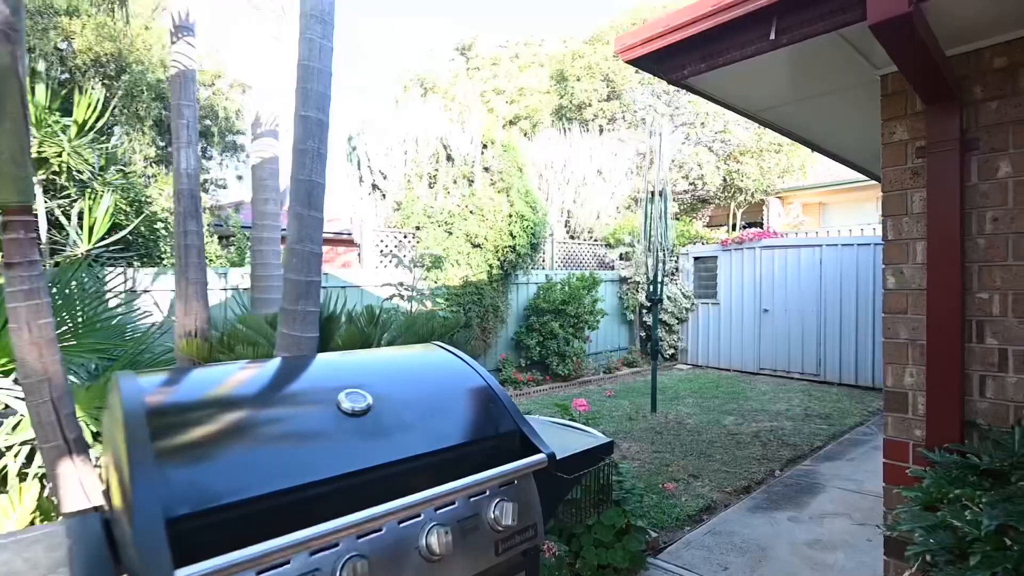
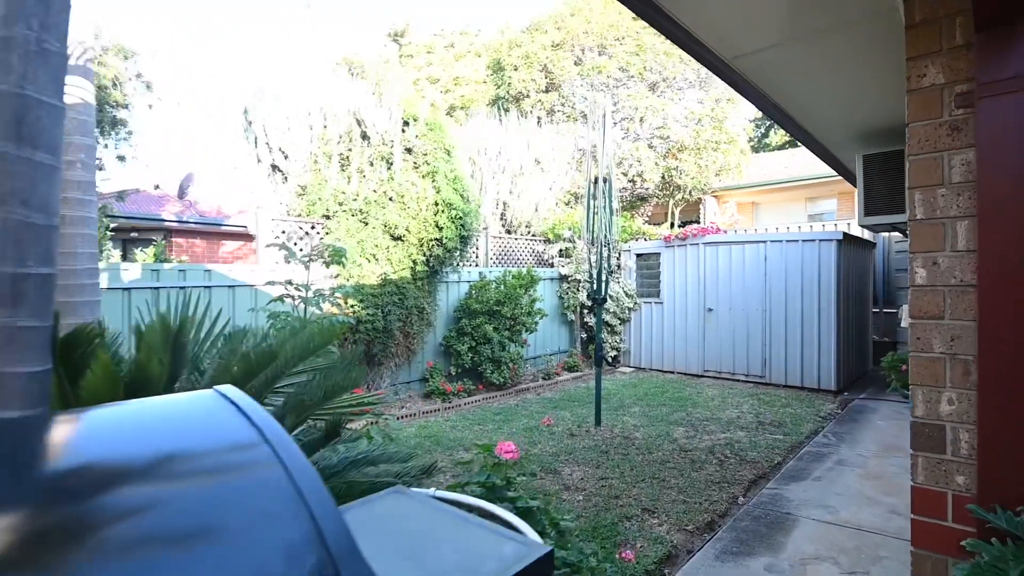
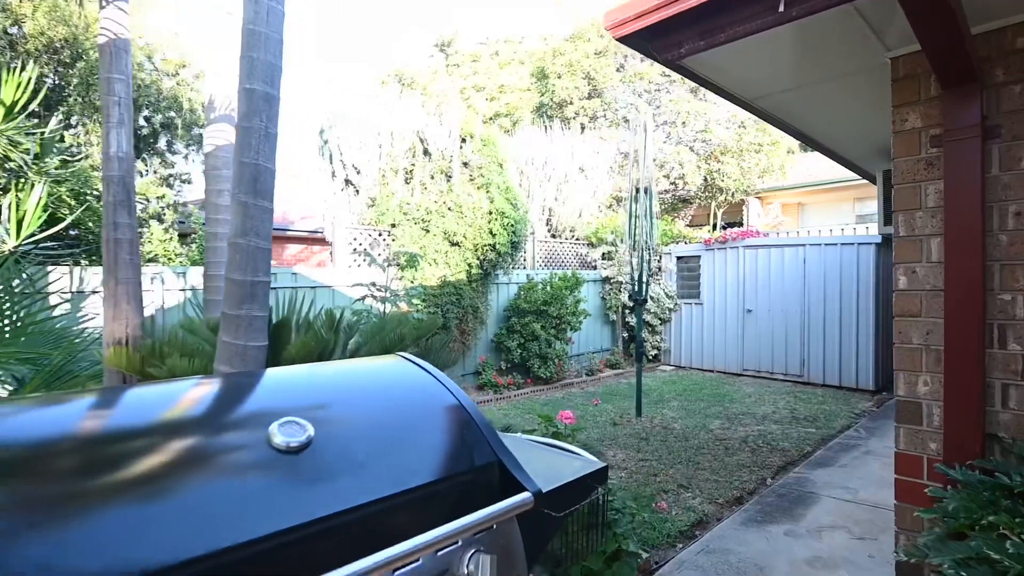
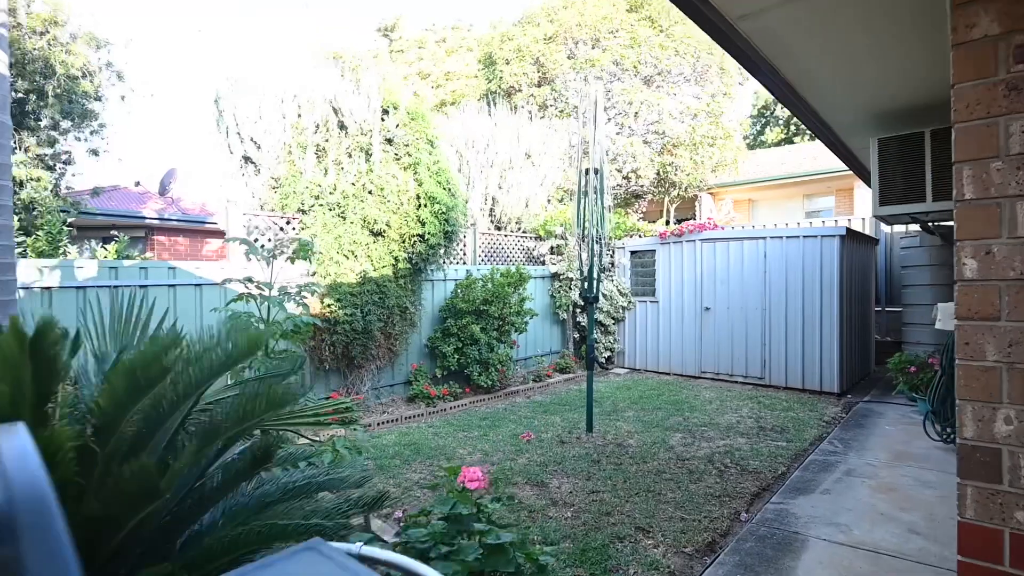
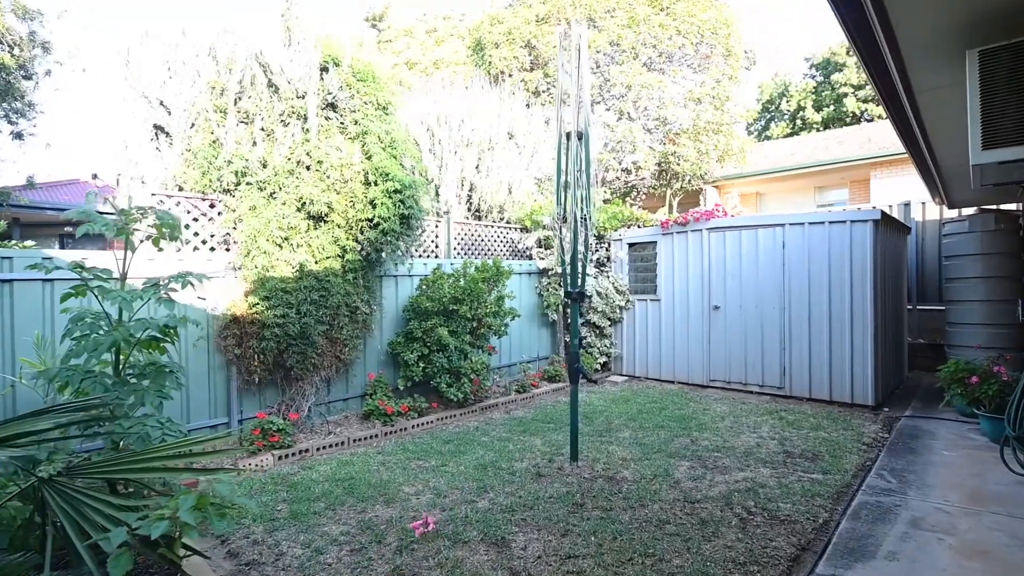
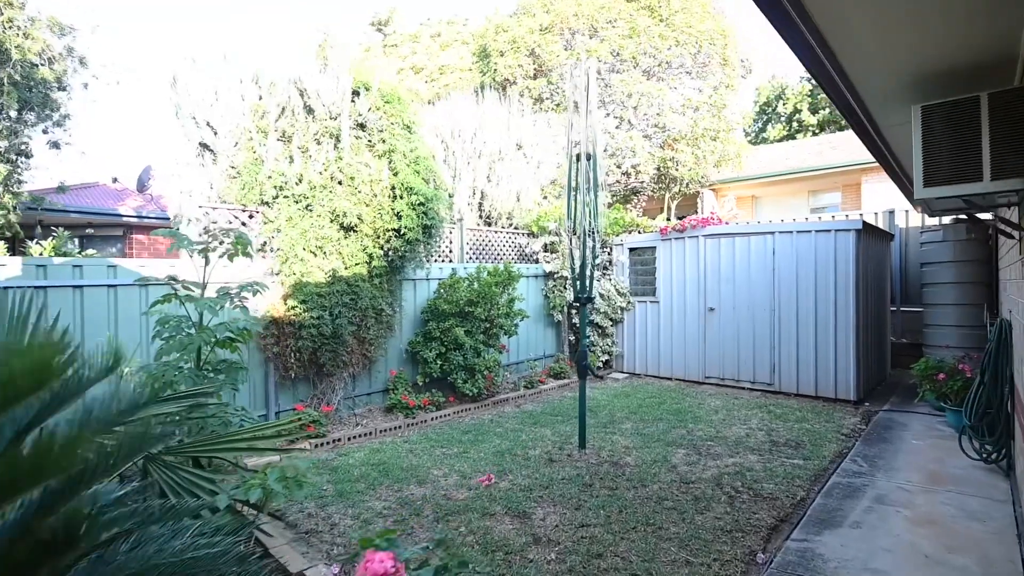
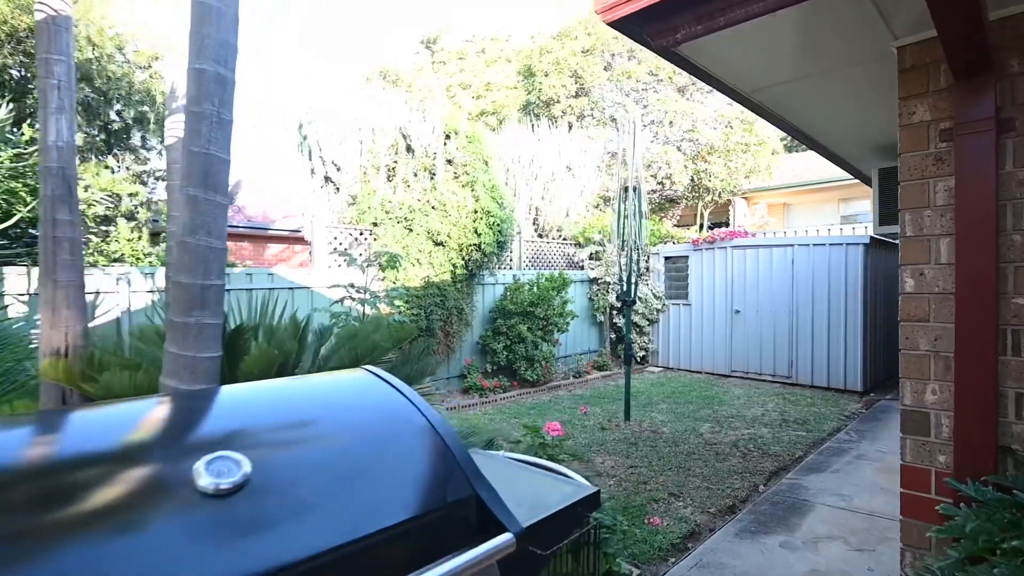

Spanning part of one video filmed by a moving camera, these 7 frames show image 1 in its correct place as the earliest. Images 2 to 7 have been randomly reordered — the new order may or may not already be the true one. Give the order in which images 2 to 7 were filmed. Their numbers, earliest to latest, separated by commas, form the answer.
3, 7, 2, 4, 6, 5
